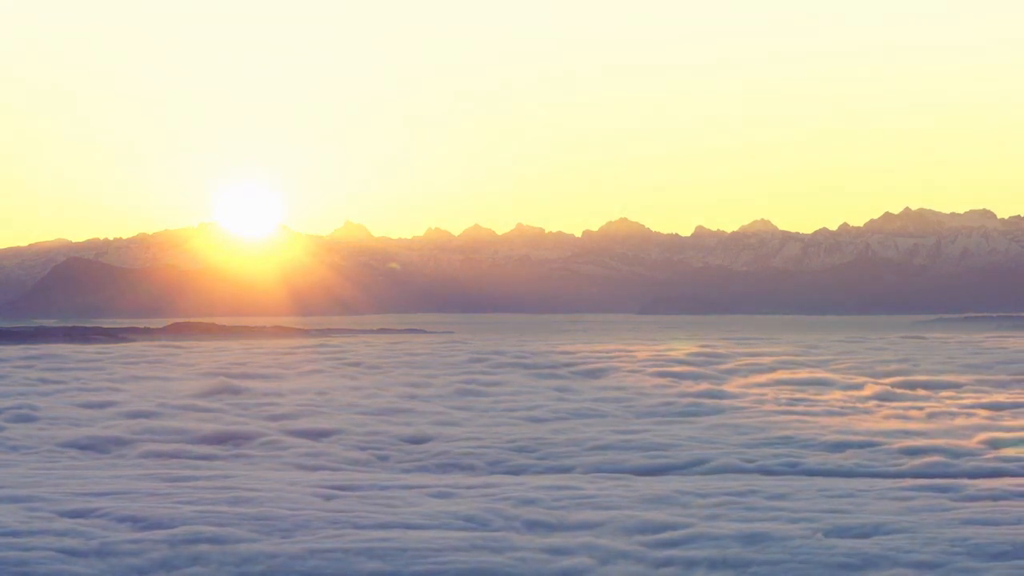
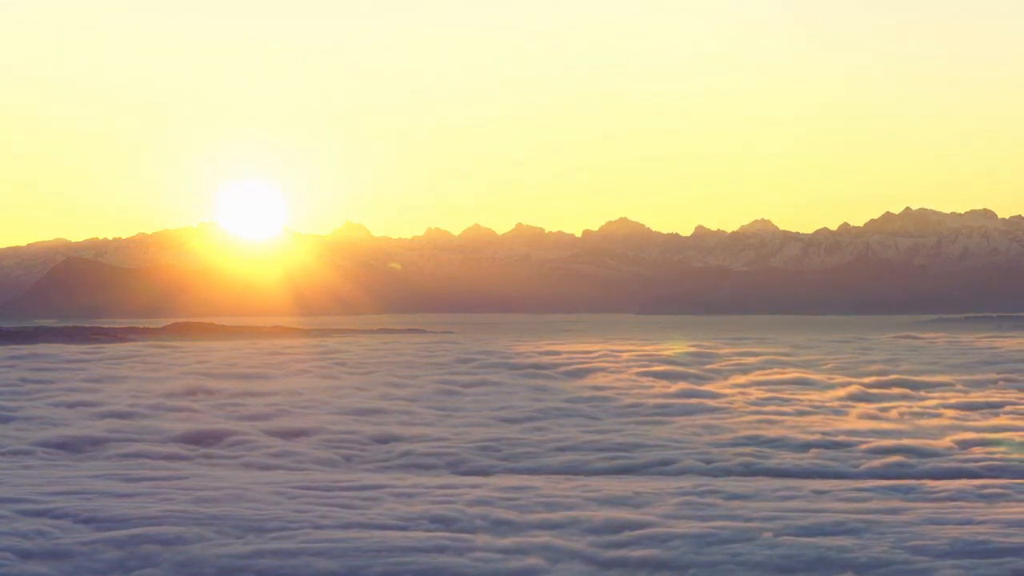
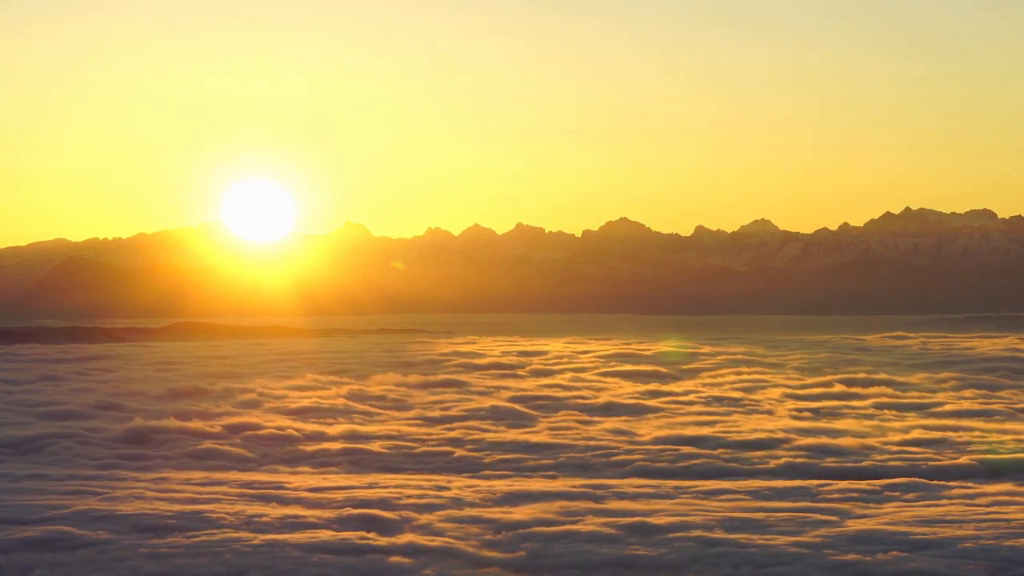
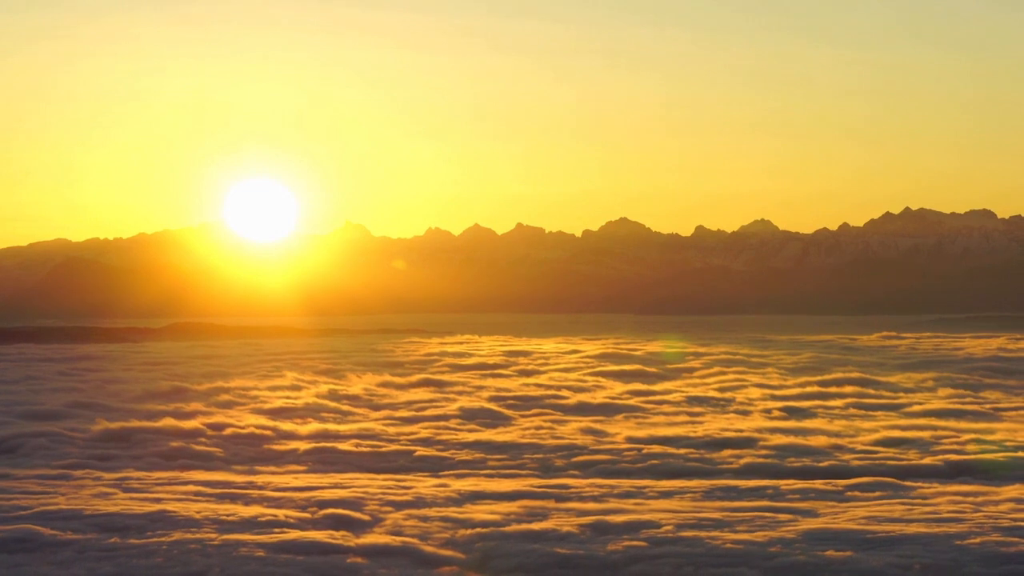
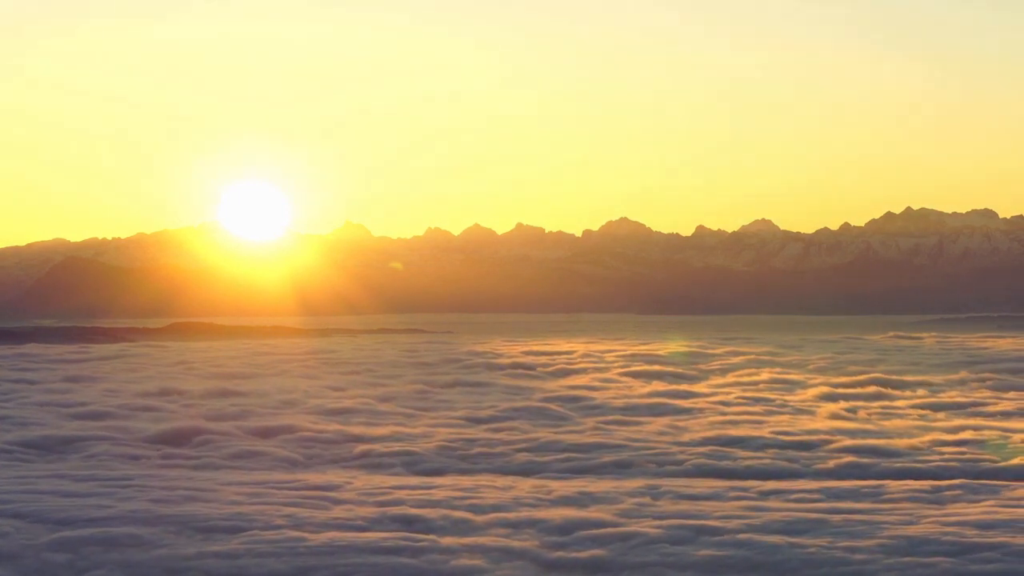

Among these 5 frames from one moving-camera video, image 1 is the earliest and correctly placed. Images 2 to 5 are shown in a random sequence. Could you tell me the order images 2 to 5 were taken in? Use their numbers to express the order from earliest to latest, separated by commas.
2, 5, 3, 4
